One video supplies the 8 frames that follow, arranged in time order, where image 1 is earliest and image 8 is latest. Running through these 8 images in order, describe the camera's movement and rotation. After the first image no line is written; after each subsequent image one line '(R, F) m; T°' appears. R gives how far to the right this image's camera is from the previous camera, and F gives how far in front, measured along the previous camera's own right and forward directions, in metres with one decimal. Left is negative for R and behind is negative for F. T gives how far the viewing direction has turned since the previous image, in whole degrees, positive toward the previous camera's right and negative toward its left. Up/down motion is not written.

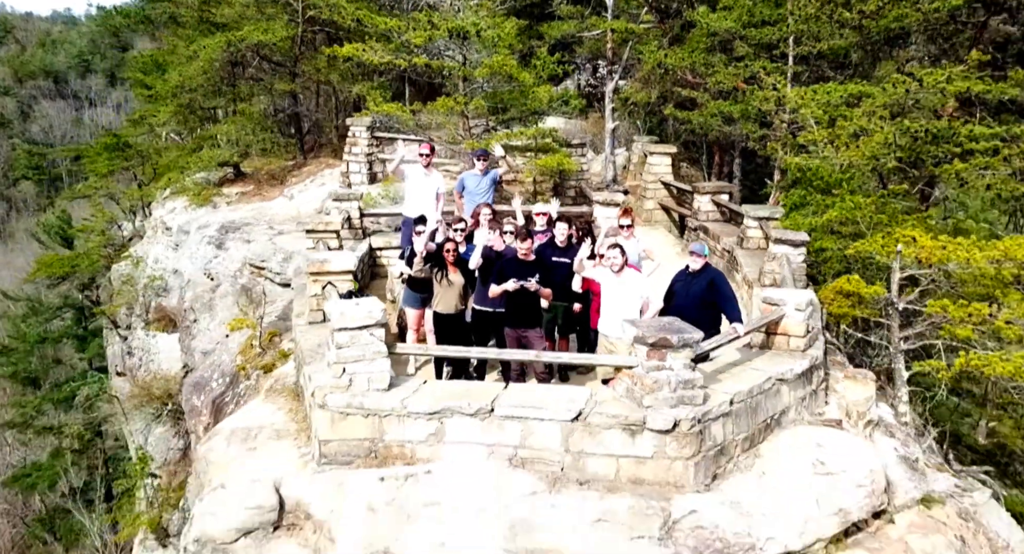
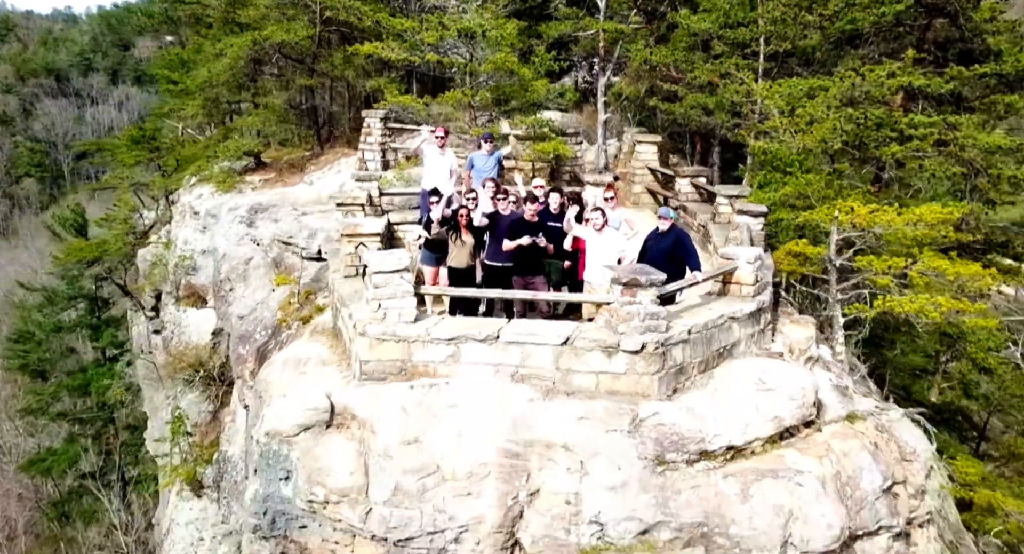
(0.0, -1.8) m; 0°
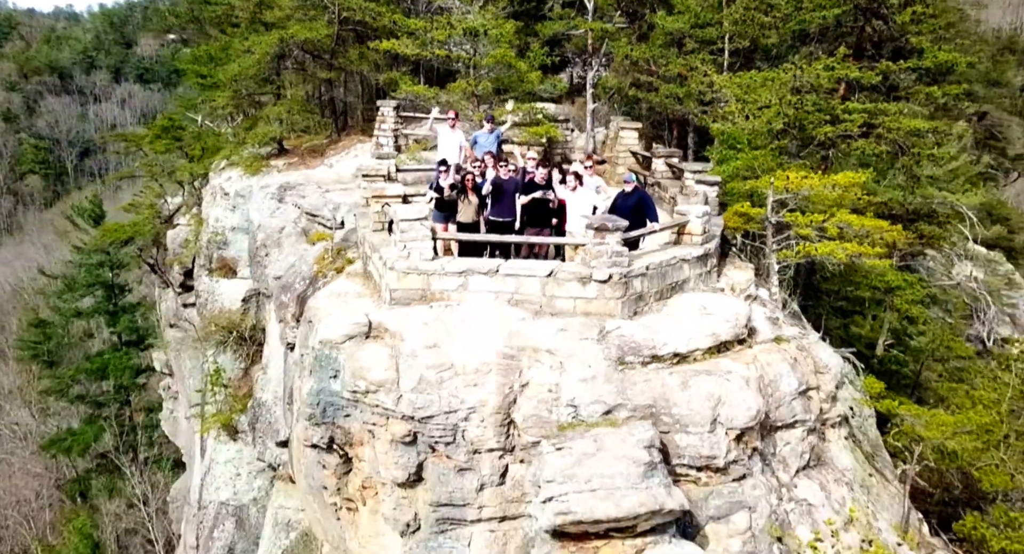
(0.0, -2.5) m; 0°
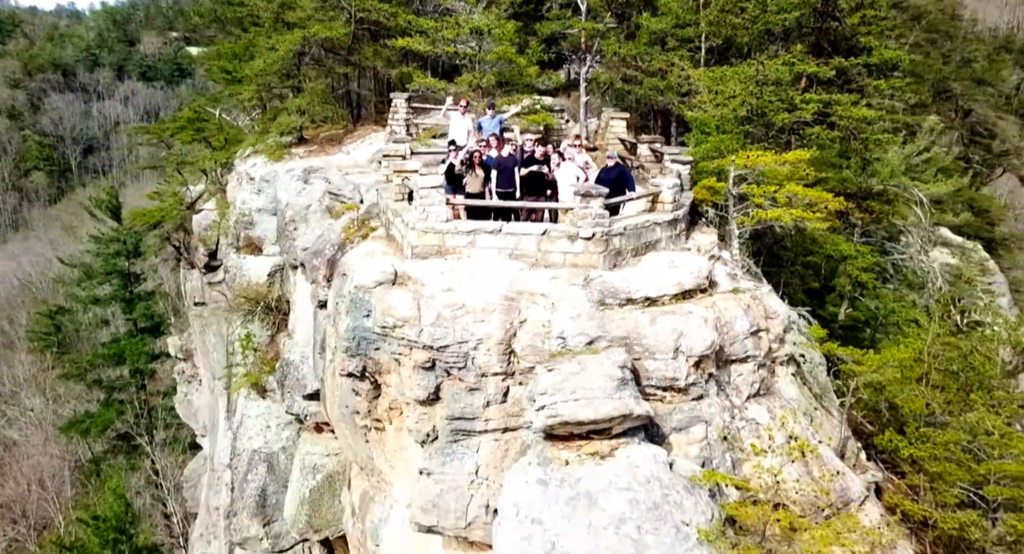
(0.0, -2.3) m; 0°
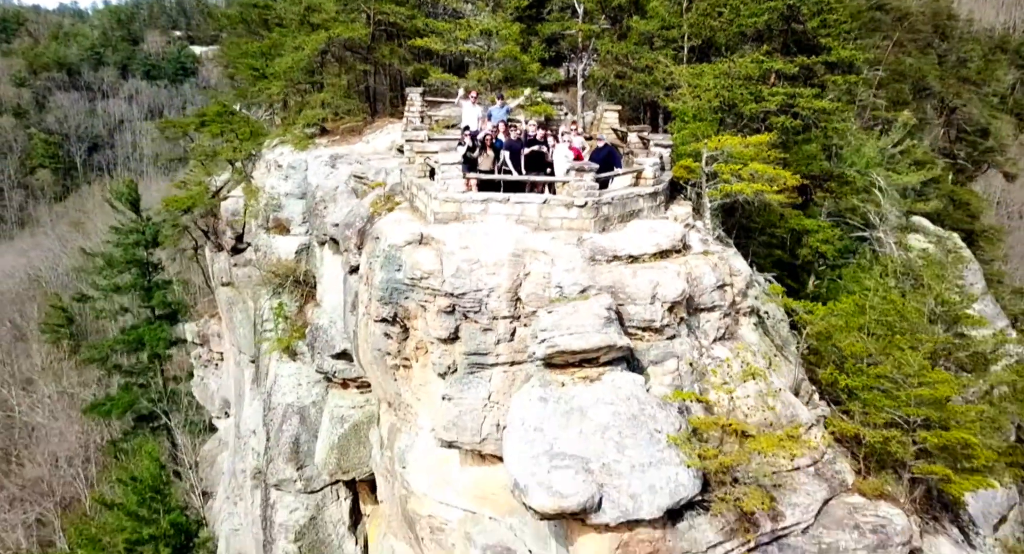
(-0.1, -2.7) m; 0°
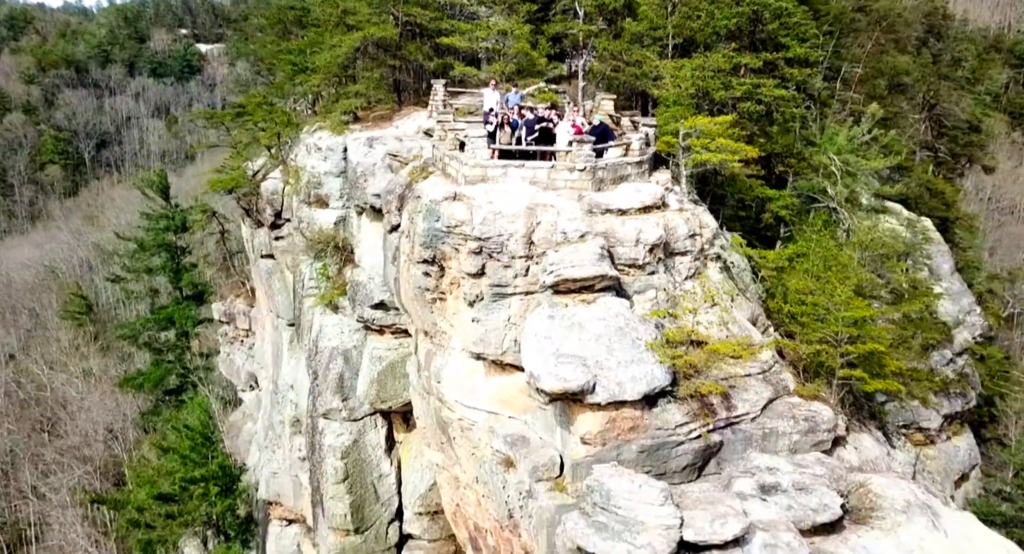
(-0.3, -4.3) m; 0°
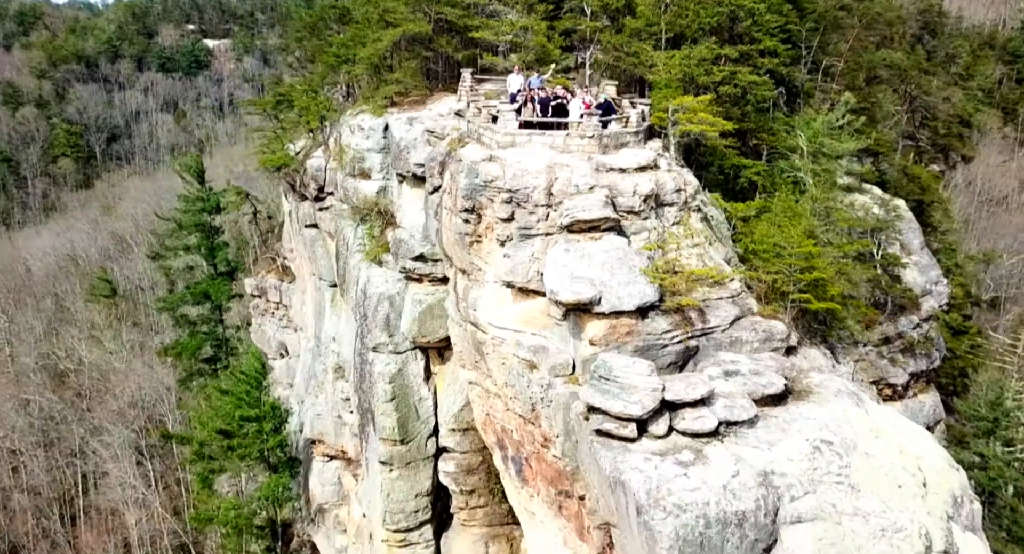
(-0.5, -5.4) m; 0°
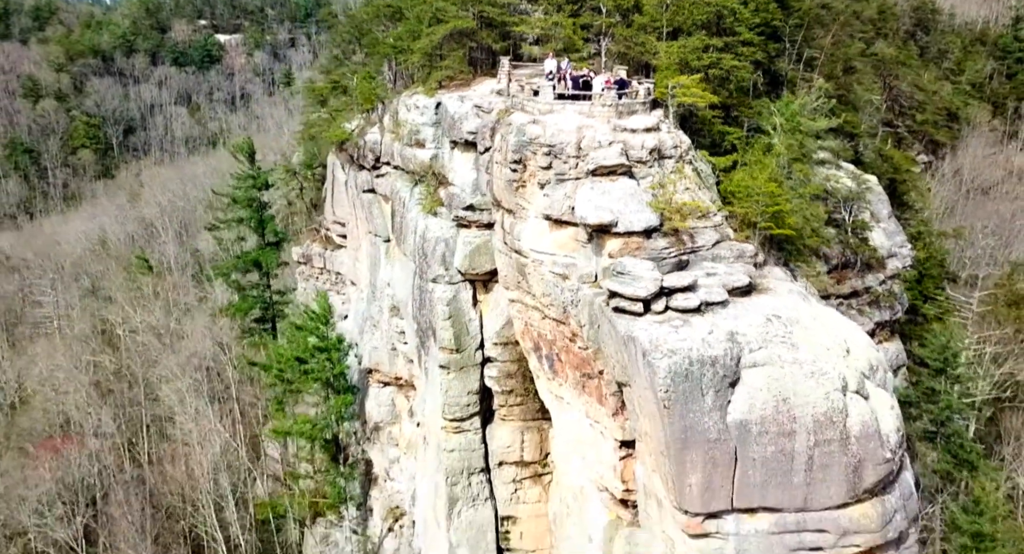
(-1.2, -8.4) m; 0°
